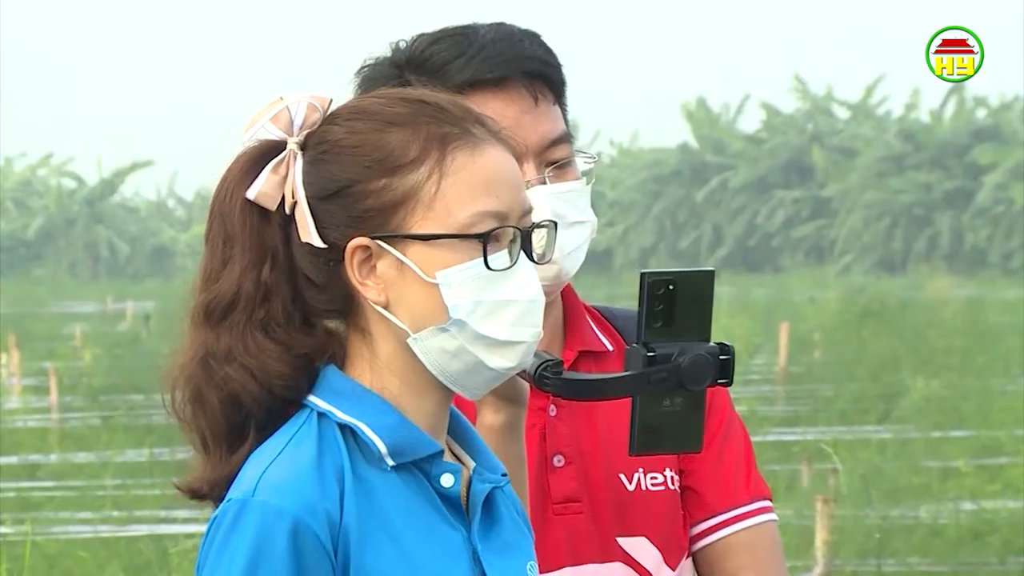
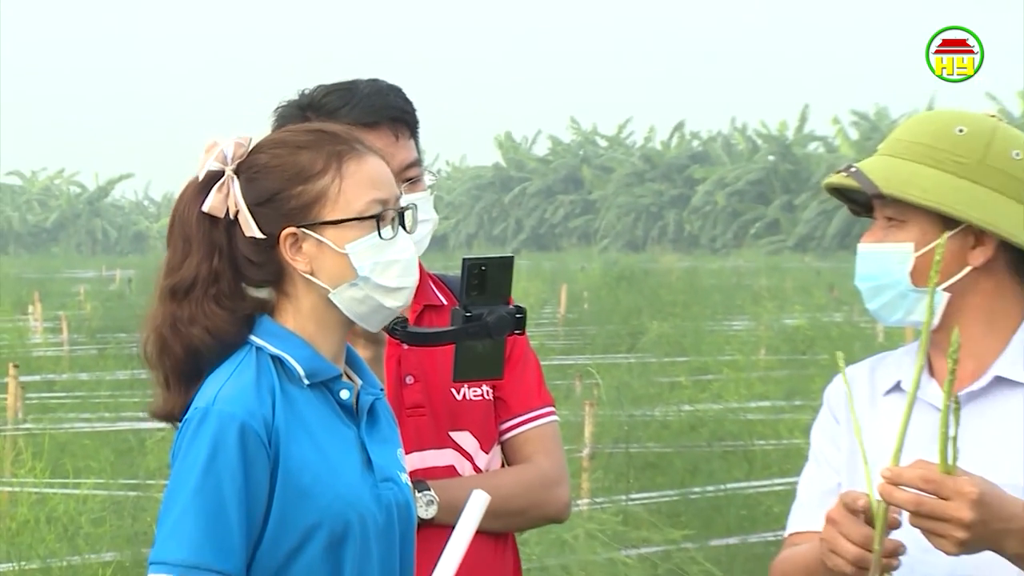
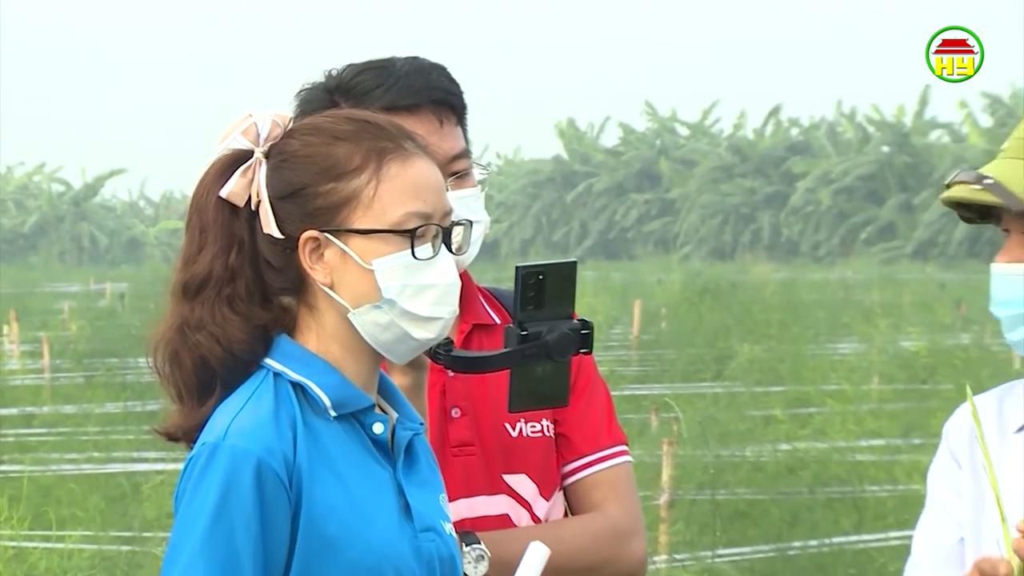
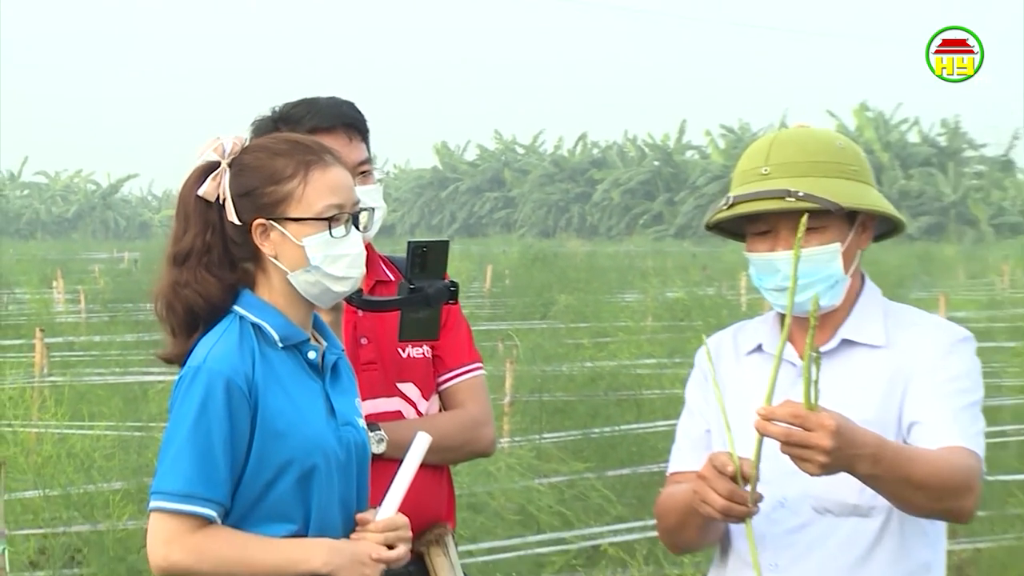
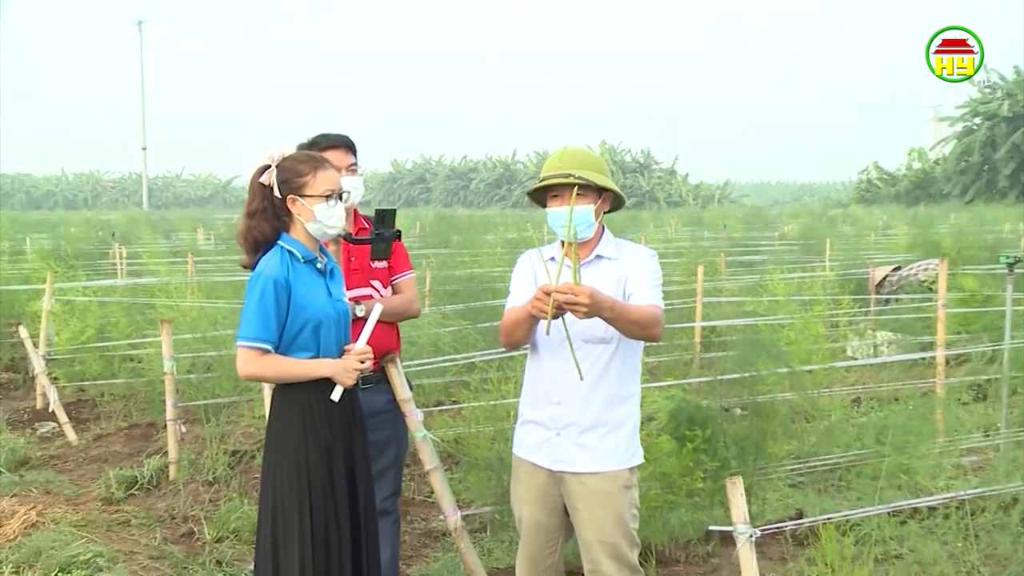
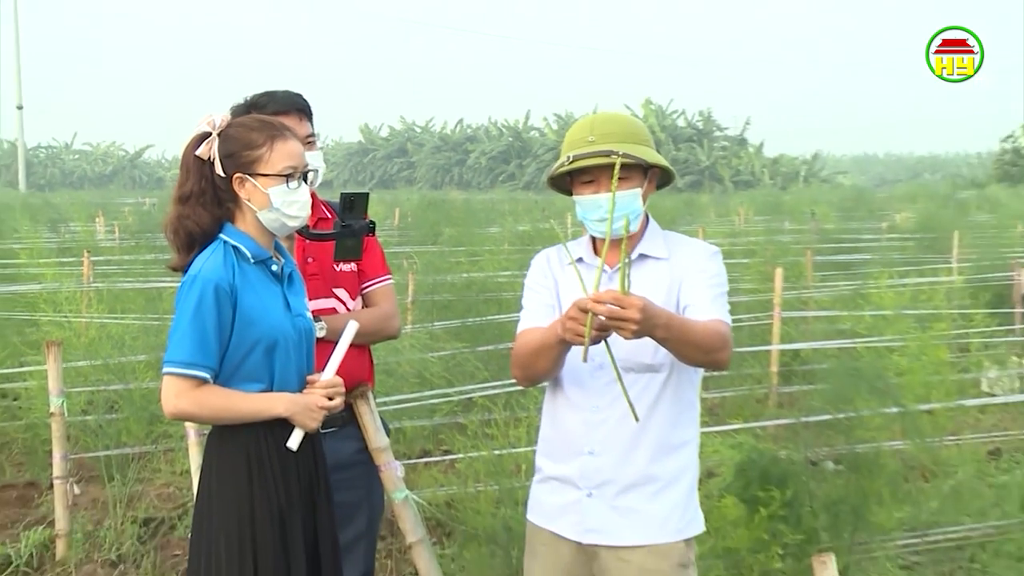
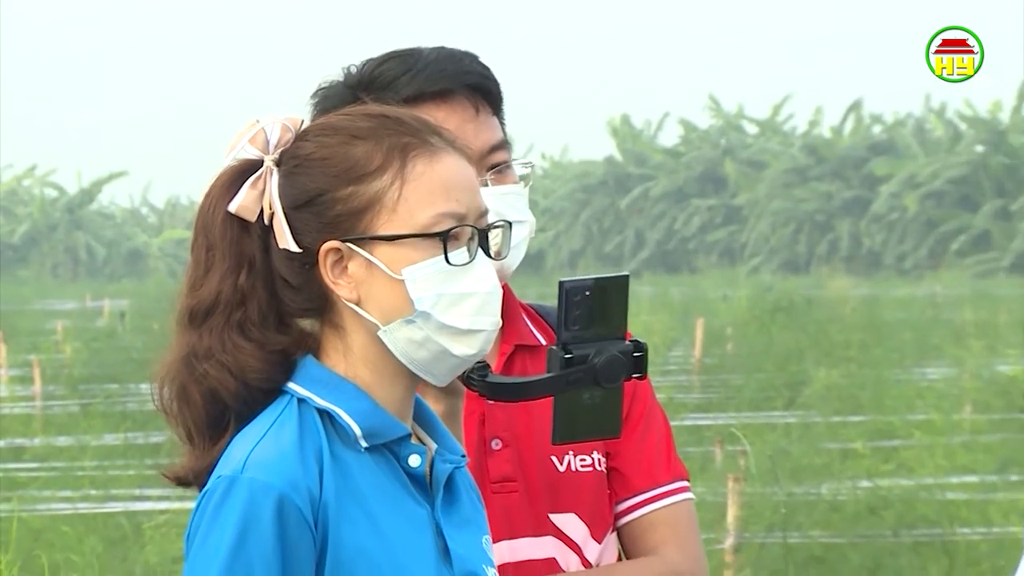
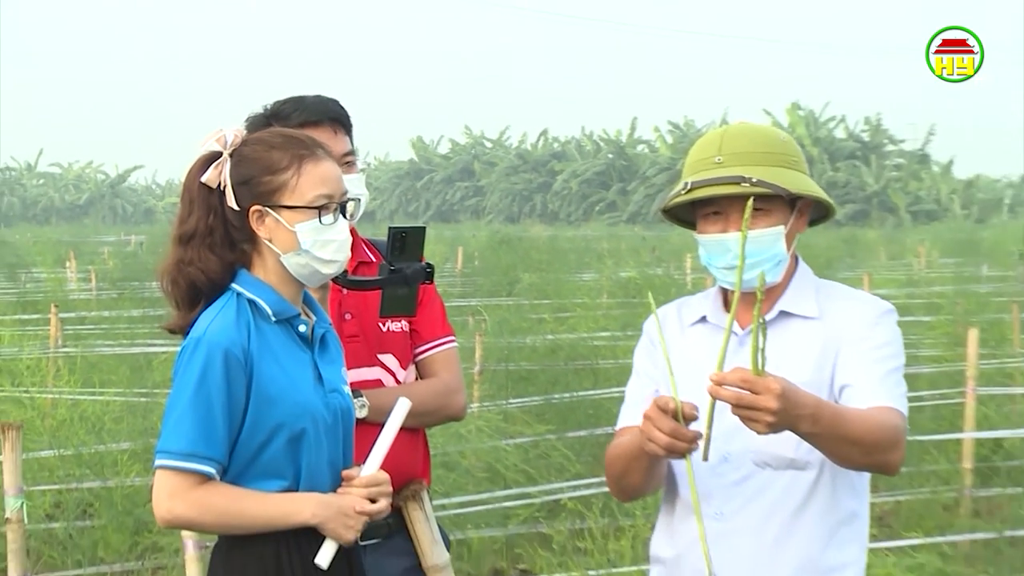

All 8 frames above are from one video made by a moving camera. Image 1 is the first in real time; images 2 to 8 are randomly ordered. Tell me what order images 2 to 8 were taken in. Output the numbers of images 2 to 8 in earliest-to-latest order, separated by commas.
7, 3, 2, 4, 8, 6, 5
